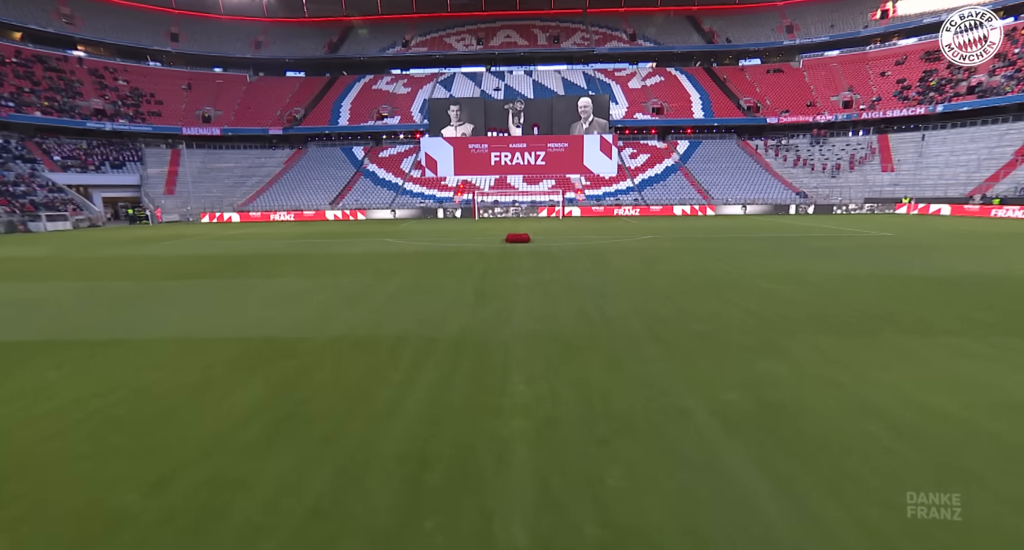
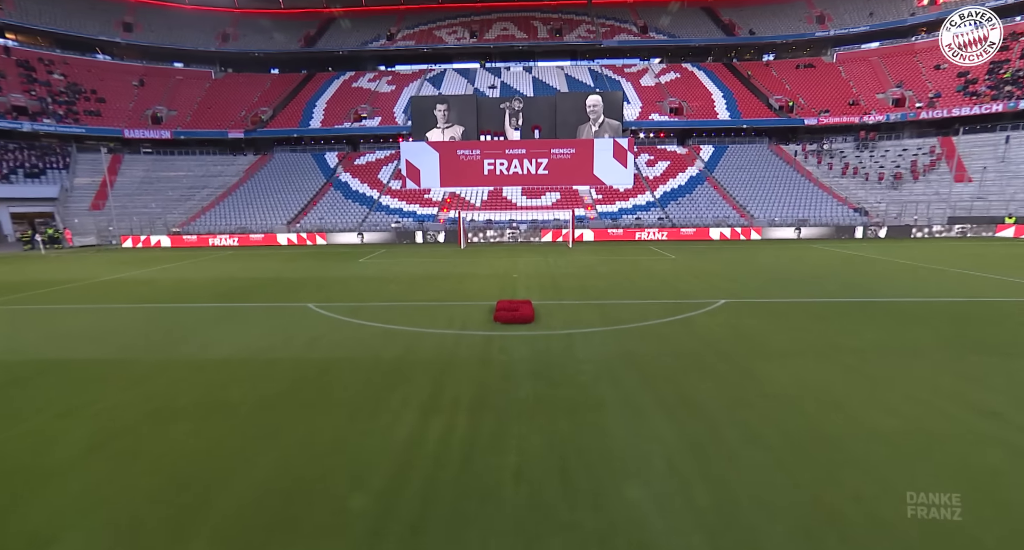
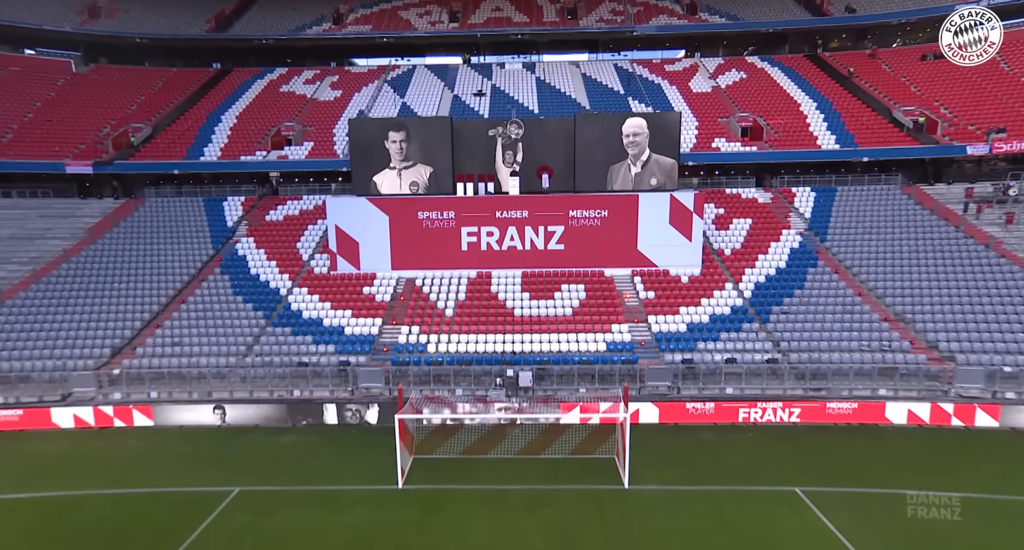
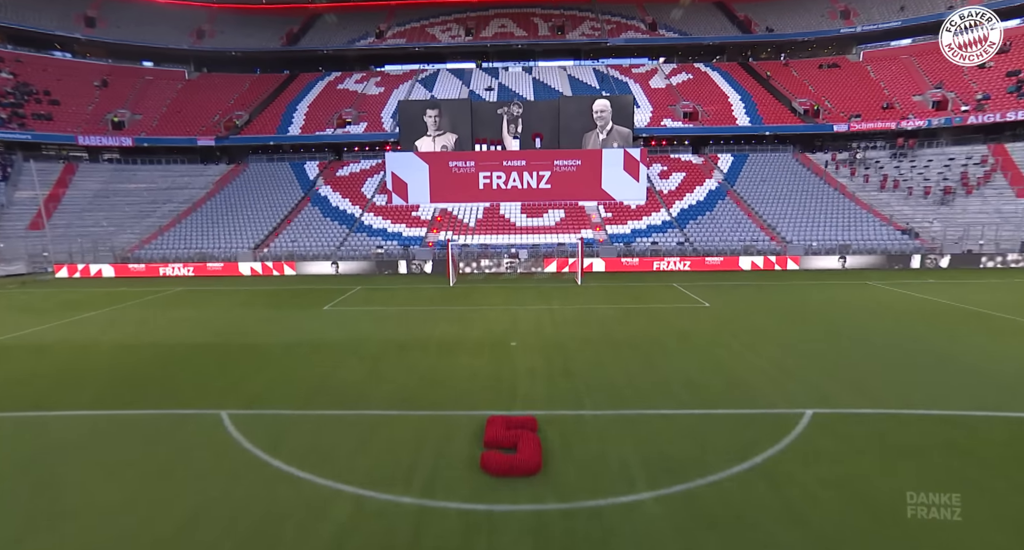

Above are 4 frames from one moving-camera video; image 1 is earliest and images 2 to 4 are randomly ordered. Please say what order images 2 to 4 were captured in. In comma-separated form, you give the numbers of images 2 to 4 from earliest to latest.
2, 4, 3
